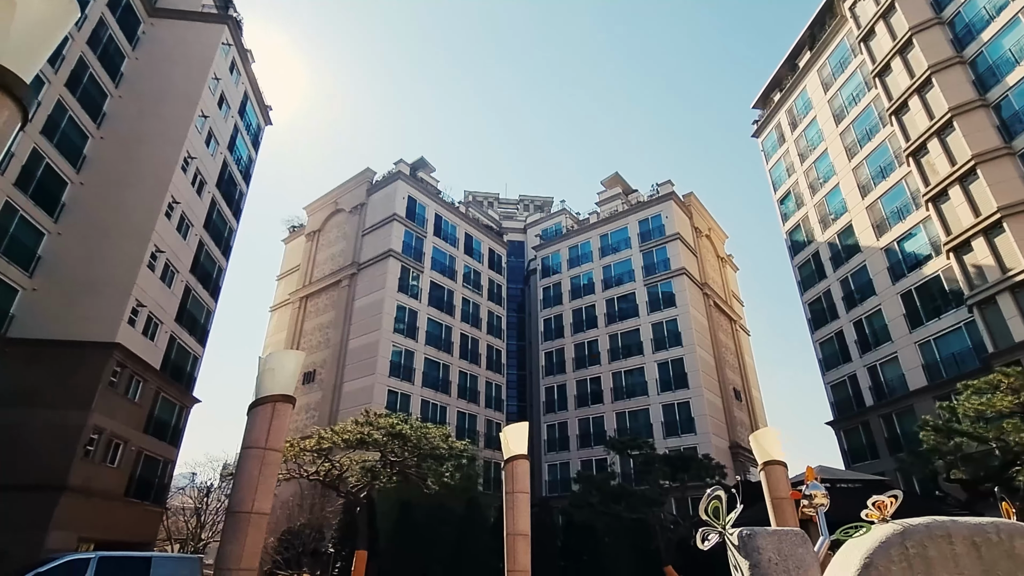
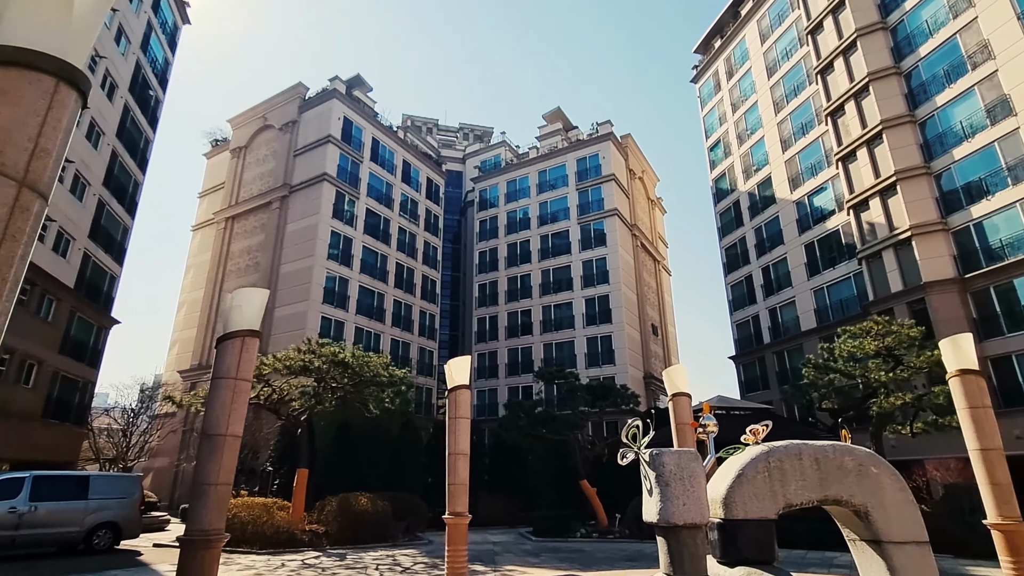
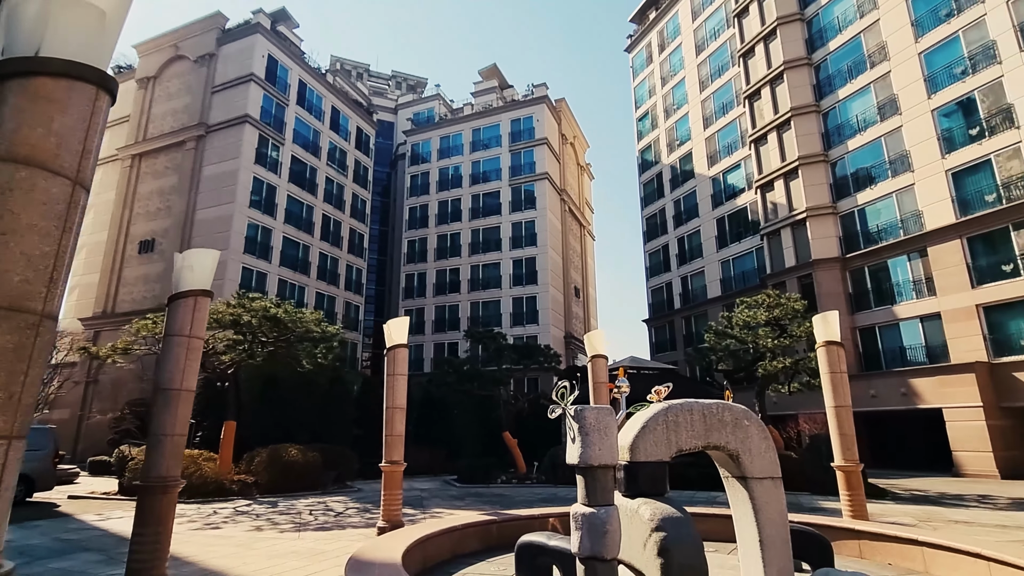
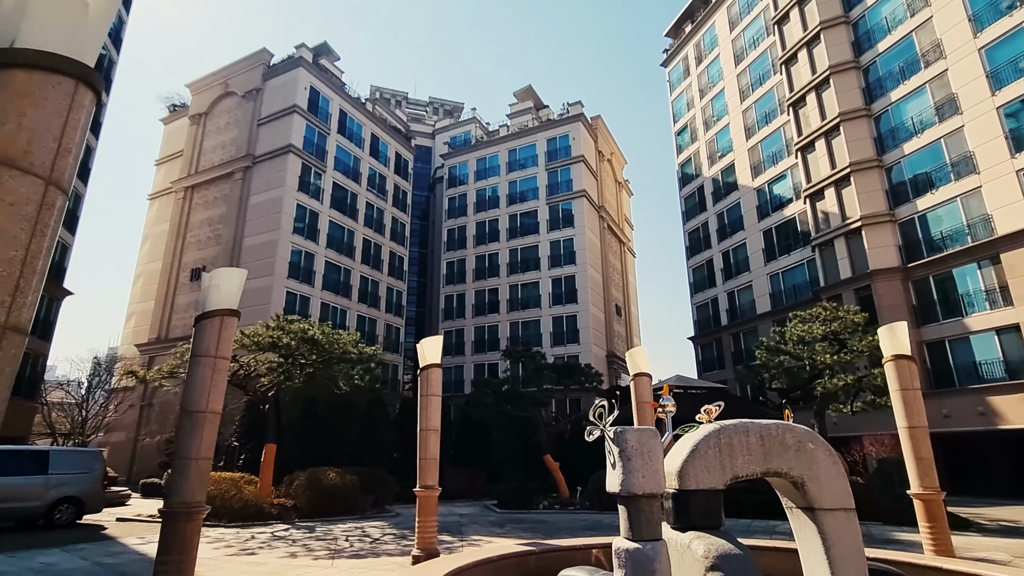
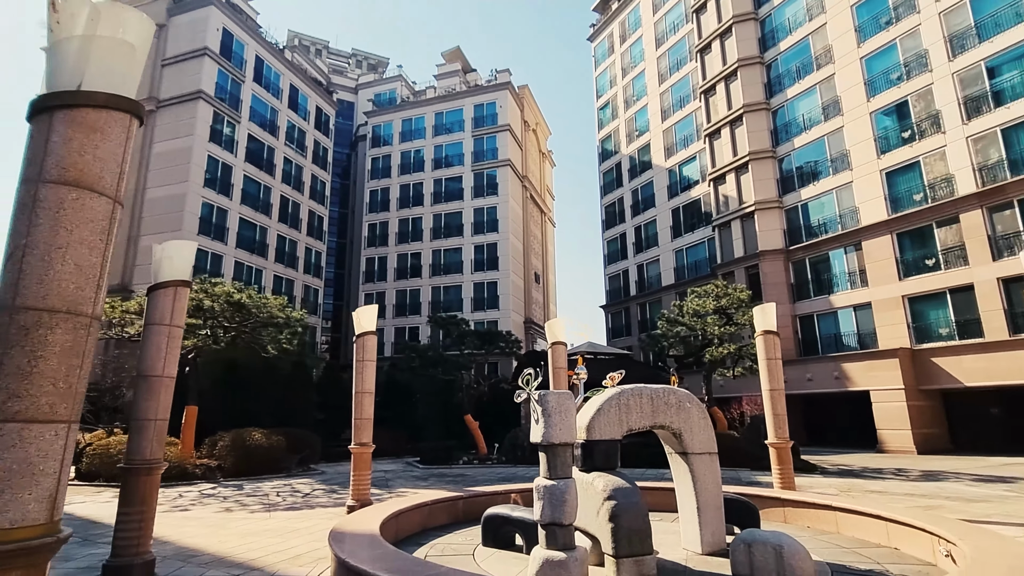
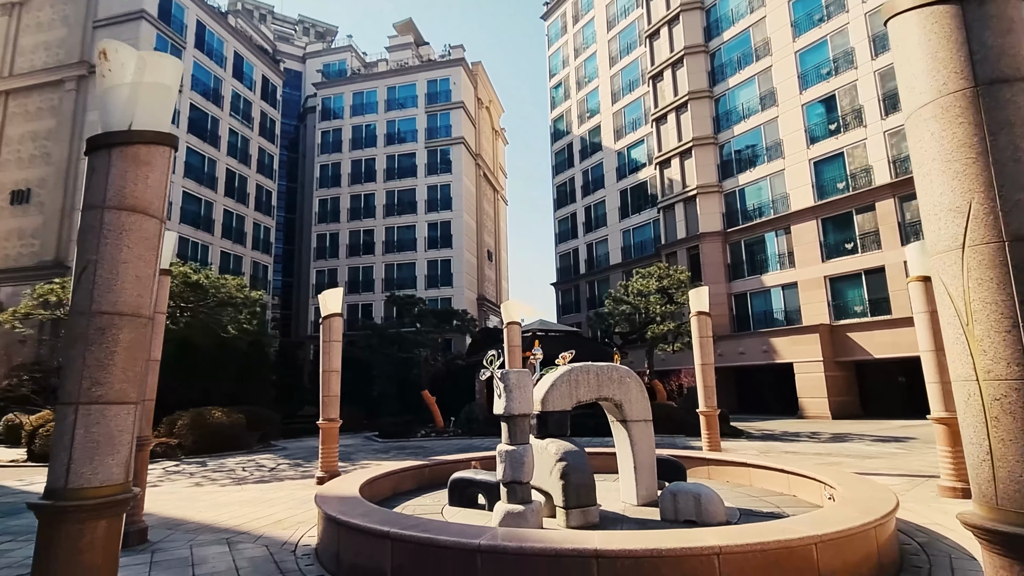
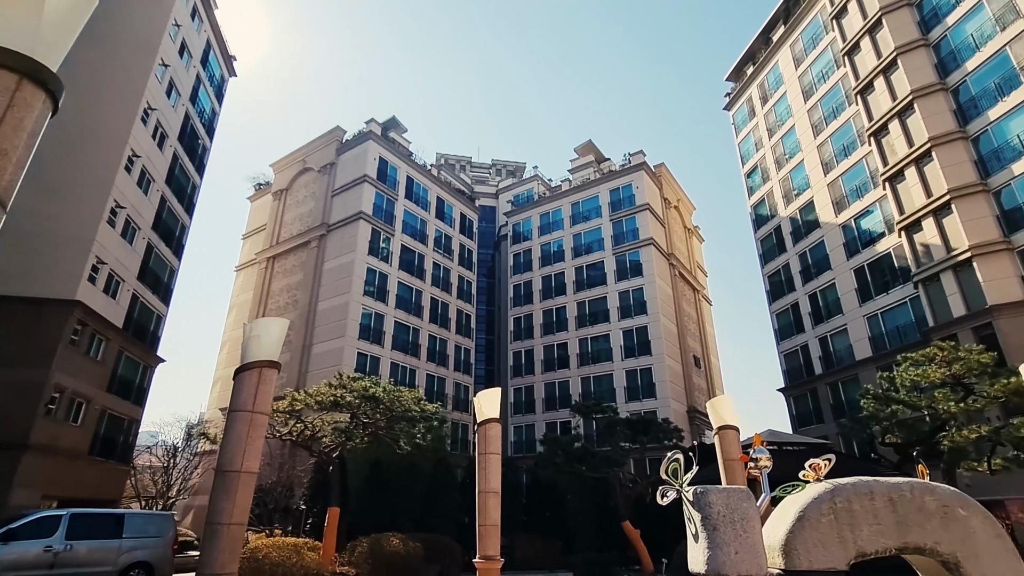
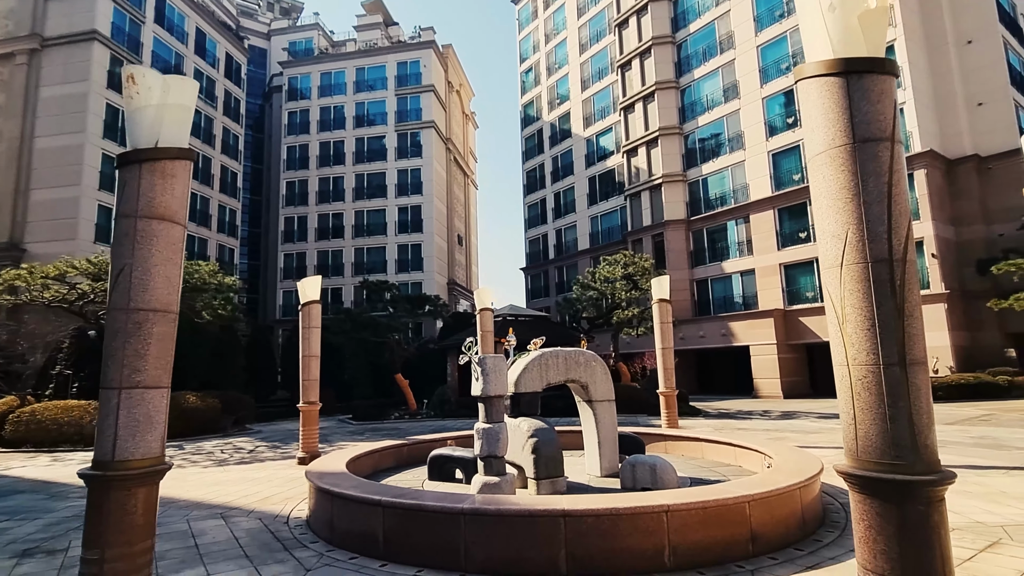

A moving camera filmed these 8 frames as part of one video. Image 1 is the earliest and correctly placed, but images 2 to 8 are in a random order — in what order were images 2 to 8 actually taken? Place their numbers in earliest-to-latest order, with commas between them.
7, 2, 4, 3, 5, 6, 8
